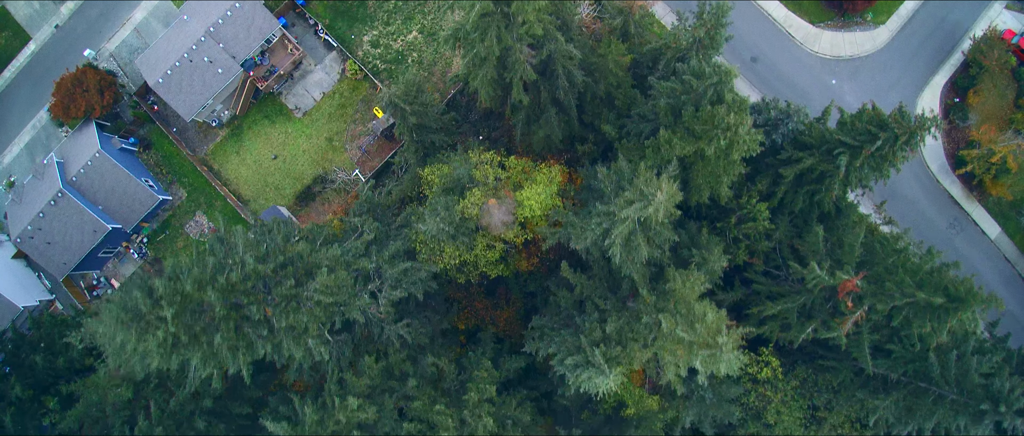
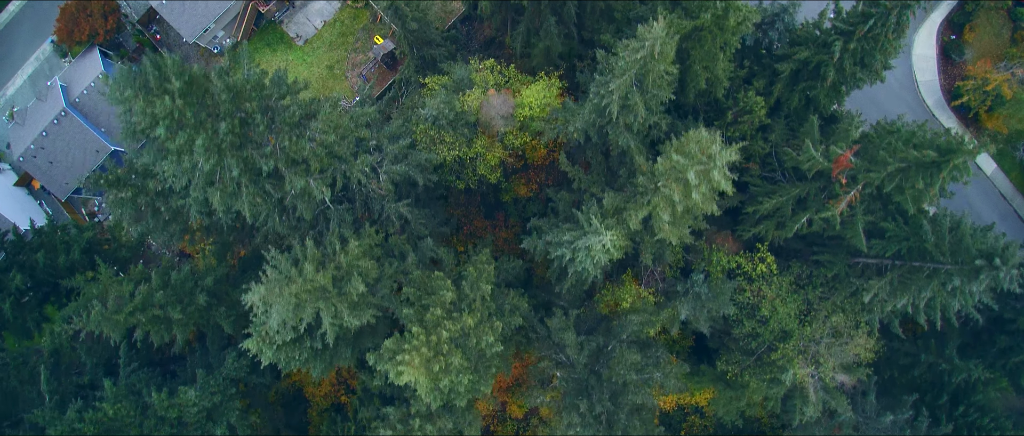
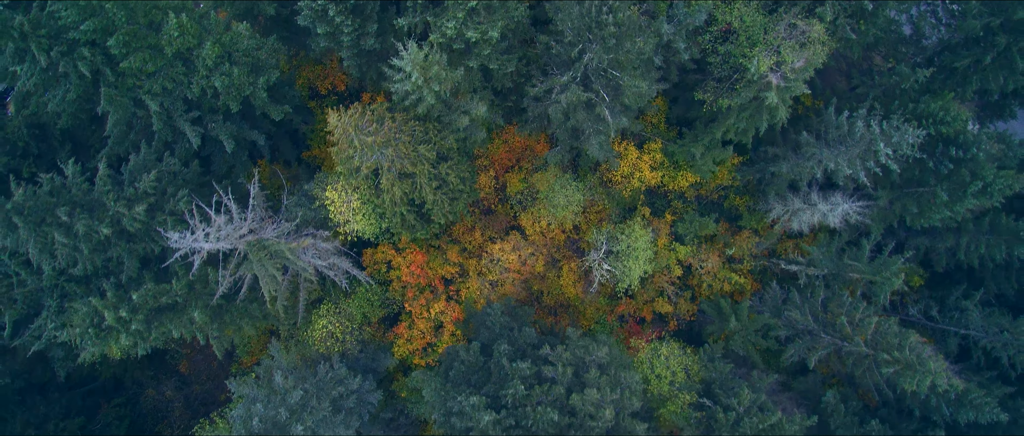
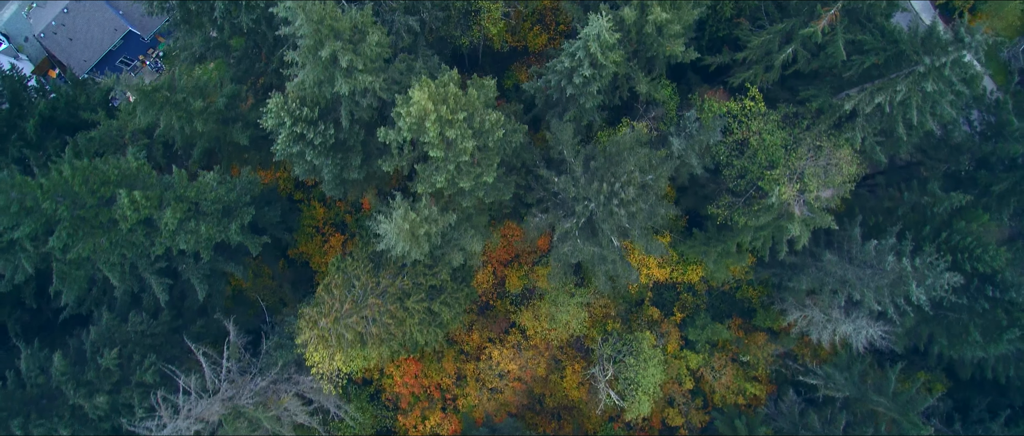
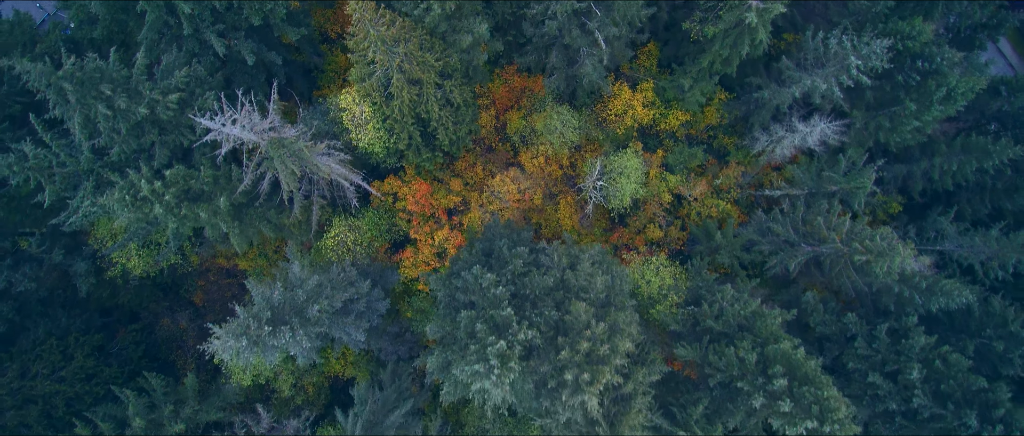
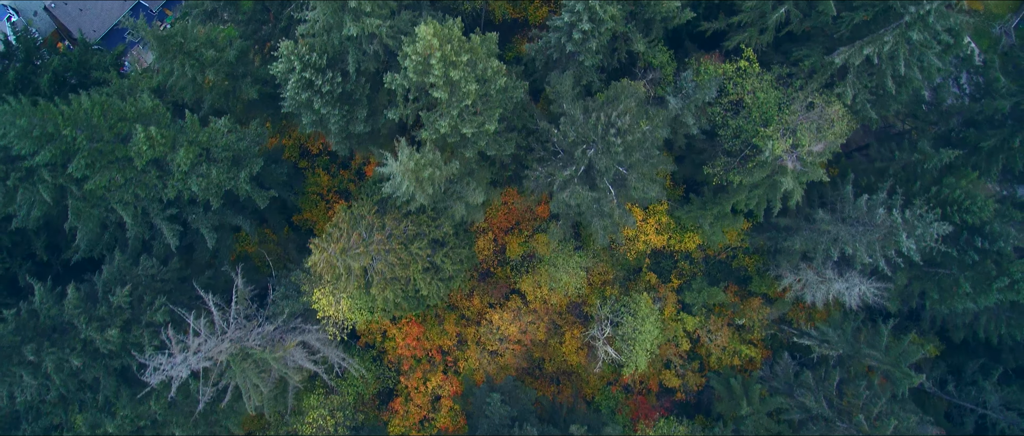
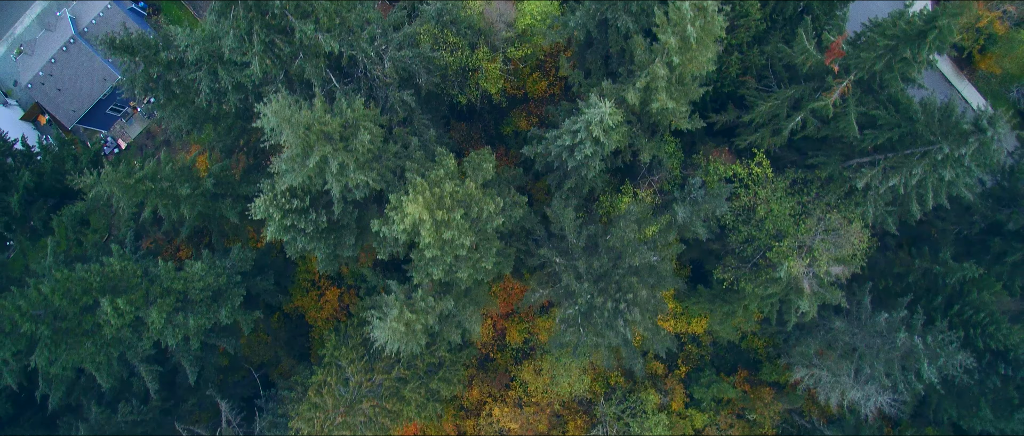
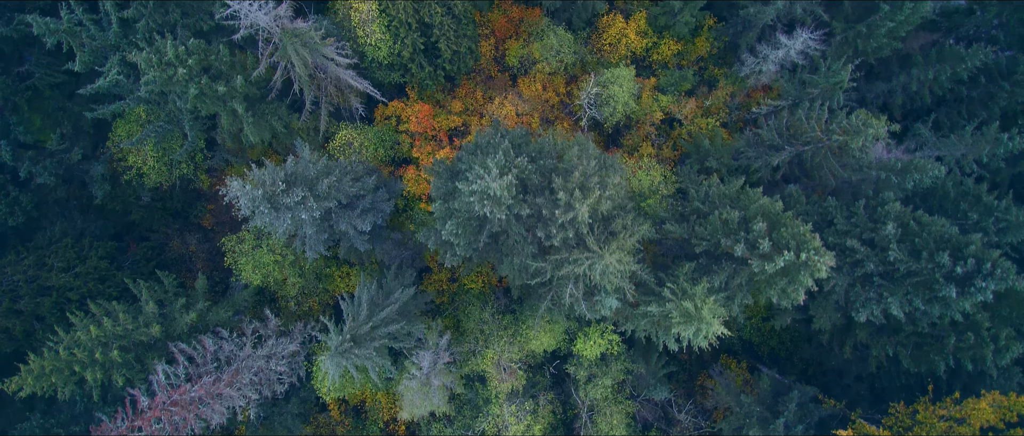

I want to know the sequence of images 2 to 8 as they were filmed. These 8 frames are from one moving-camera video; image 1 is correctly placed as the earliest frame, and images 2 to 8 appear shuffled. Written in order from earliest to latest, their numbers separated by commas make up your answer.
2, 7, 4, 6, 3, 5, 8
